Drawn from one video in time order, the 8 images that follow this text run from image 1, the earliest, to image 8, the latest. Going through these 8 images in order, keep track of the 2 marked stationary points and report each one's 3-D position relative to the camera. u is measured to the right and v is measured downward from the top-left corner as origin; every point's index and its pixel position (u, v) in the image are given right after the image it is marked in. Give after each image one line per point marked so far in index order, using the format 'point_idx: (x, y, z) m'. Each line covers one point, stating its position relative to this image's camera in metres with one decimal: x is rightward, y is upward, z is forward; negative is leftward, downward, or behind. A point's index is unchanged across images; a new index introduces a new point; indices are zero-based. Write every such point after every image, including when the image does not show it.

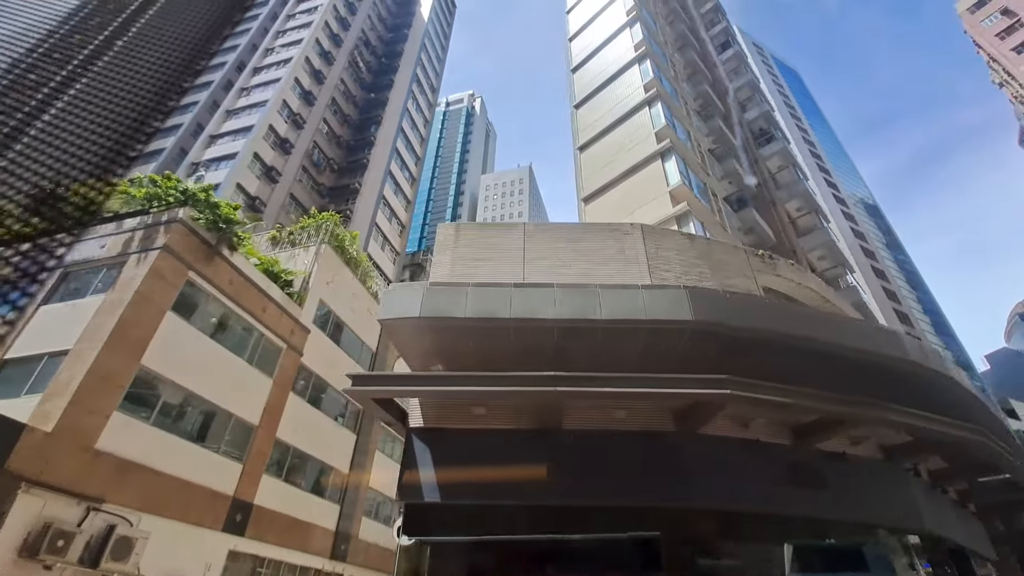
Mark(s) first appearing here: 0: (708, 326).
0: (+3.5, -0.6, +8.5) m
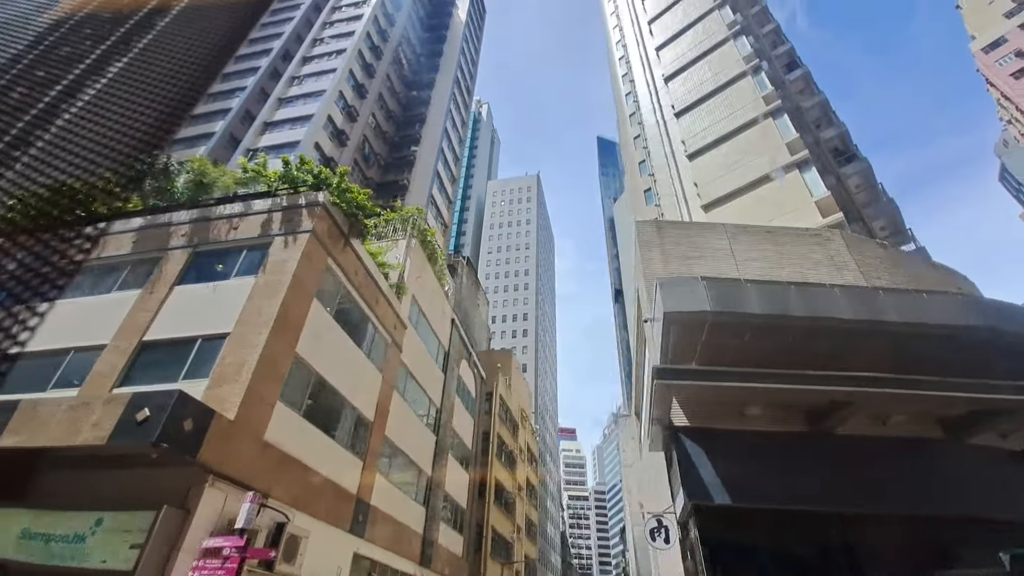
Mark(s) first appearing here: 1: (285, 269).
0: (+8.5, -0.8, +8.4) m
1: (-6.2, +0.5, +13.2) m
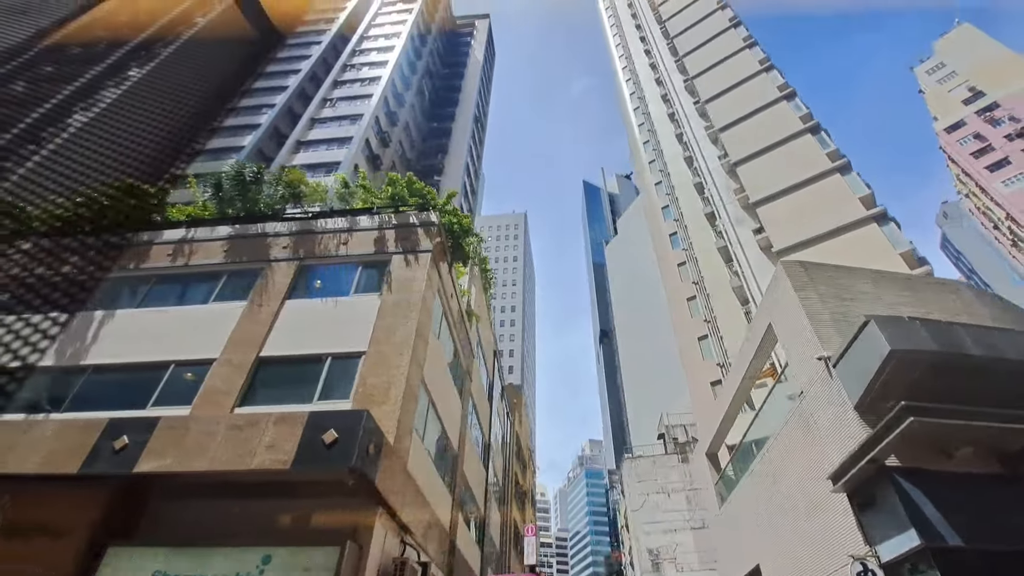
0: (+12.4, -1.8, +9.0) m
1: (-2.6, 0.0, +12.7) m
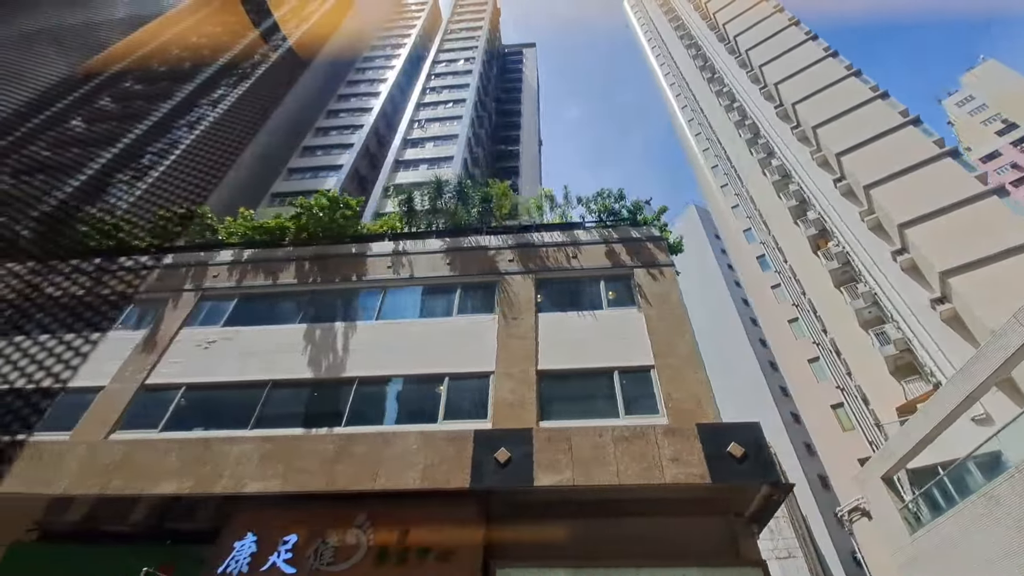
0: (+19.2, -2.1, +8.9) m
1: (+4.2, -0.3, +12.5) m
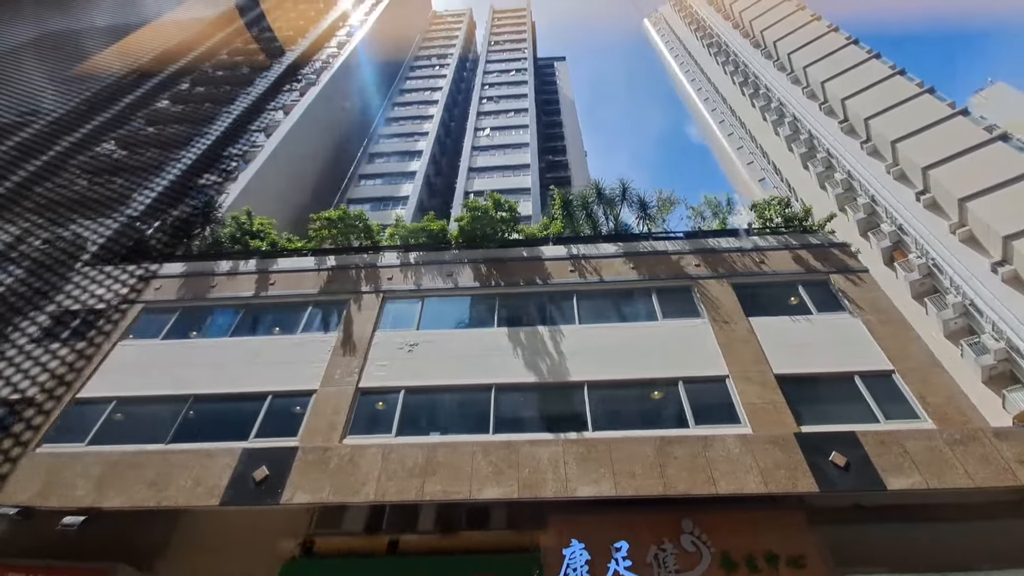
0: (+24.8, -2.2, +9.3) m
1: (+9.7, -0.5, +12.5) m
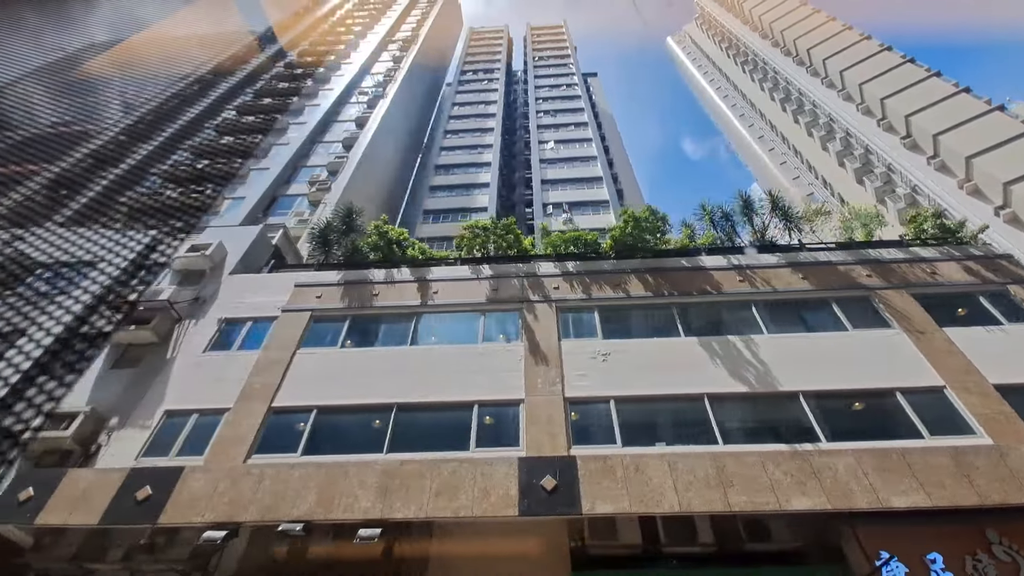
0: (+29.7, -2.5, +9.4) m
1: (+14.6, -0.8, +12.5) m
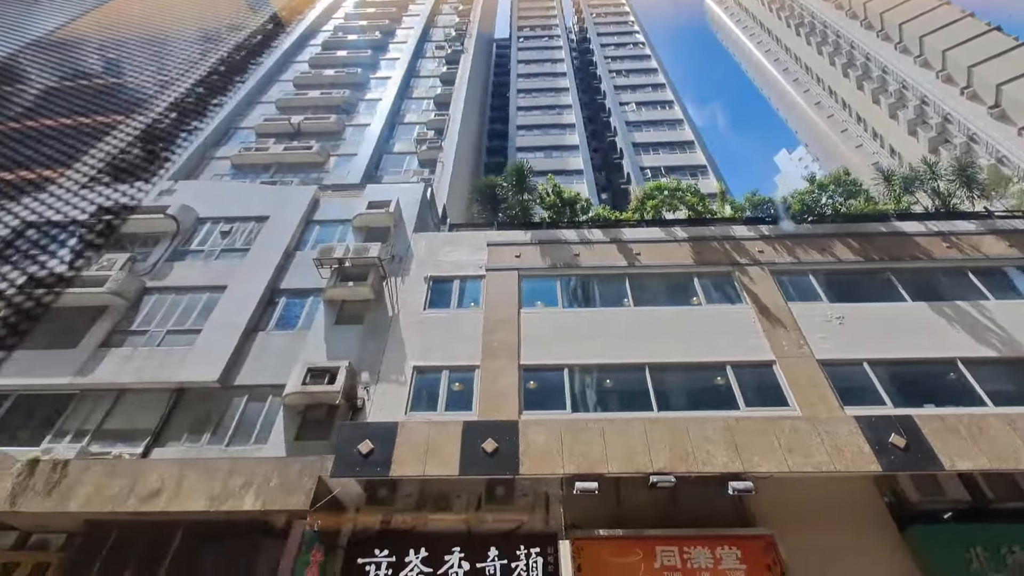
0: (+35.7, -2.2, +10.0) m
1: (+20.6, 0.0, +12.7) m
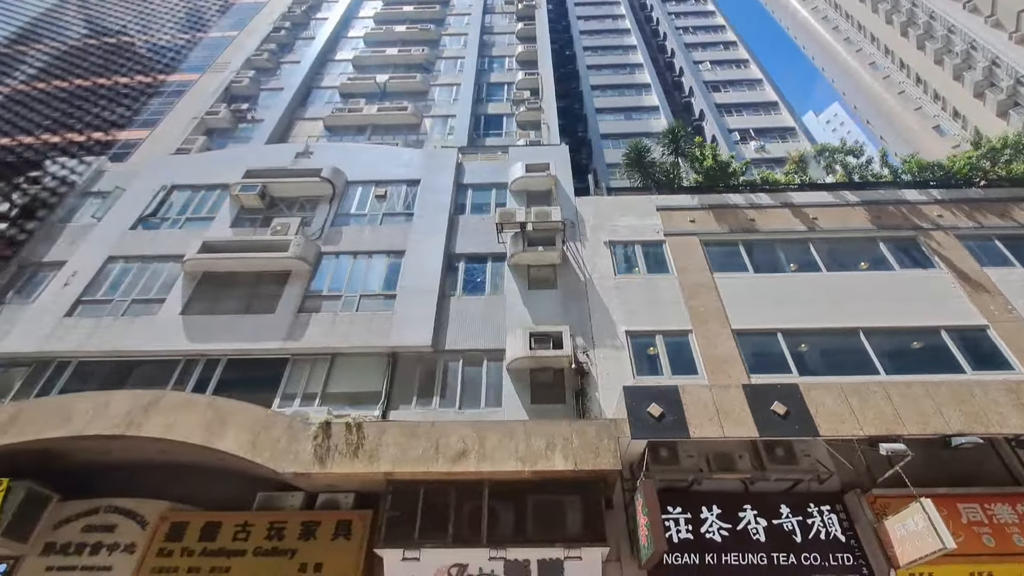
0: (+40.9, -1.5, +10.3) m
1: (+25.7, +0.9, +12.7) m
